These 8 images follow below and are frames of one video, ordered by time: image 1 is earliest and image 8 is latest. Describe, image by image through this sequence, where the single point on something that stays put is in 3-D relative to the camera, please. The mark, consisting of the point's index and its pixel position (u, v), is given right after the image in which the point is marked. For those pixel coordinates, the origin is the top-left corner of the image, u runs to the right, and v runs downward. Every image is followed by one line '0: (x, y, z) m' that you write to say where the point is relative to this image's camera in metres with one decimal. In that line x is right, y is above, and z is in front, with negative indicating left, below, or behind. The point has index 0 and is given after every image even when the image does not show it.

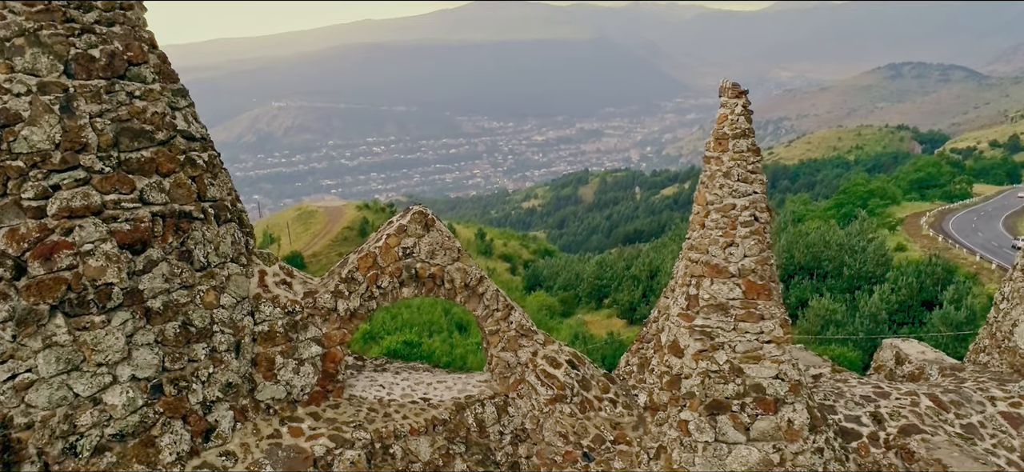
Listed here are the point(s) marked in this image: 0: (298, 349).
0: (-1.2, -0.6, +4.1) m
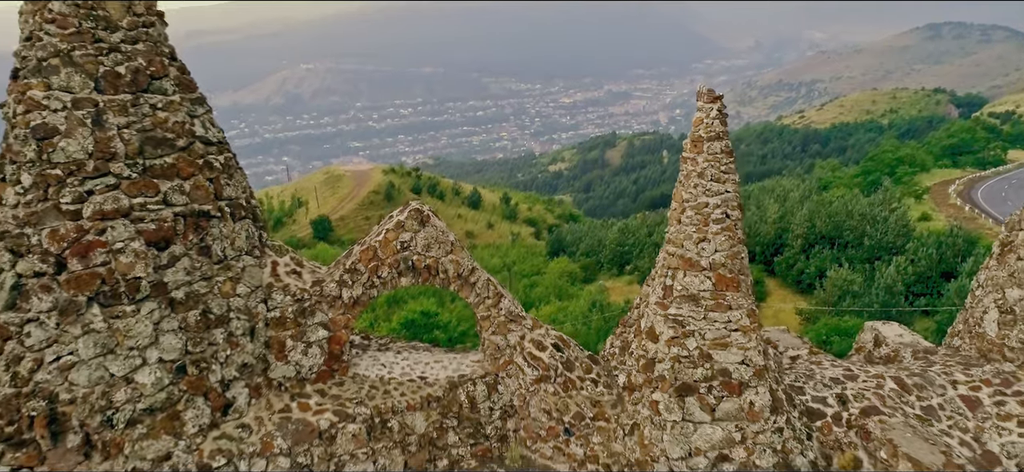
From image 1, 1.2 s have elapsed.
0: (-1.3, -0.6, +4.6) m
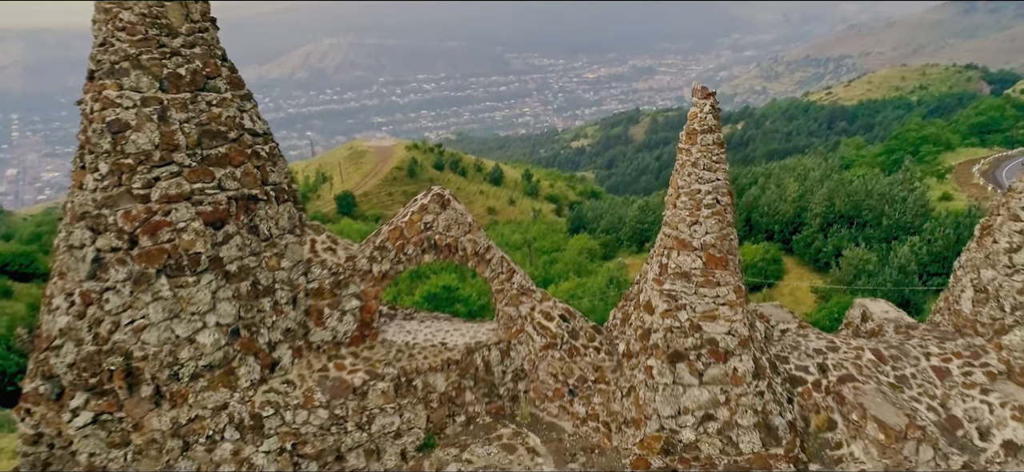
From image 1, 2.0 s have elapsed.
0: (-1.2, -0.5, +5.2) m
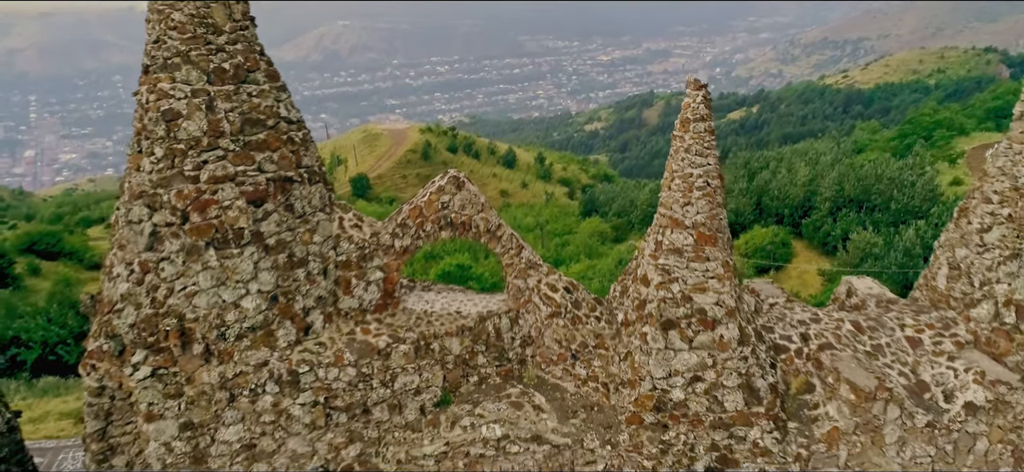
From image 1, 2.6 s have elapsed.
0: (-1.1, -0.3, +5.7) m
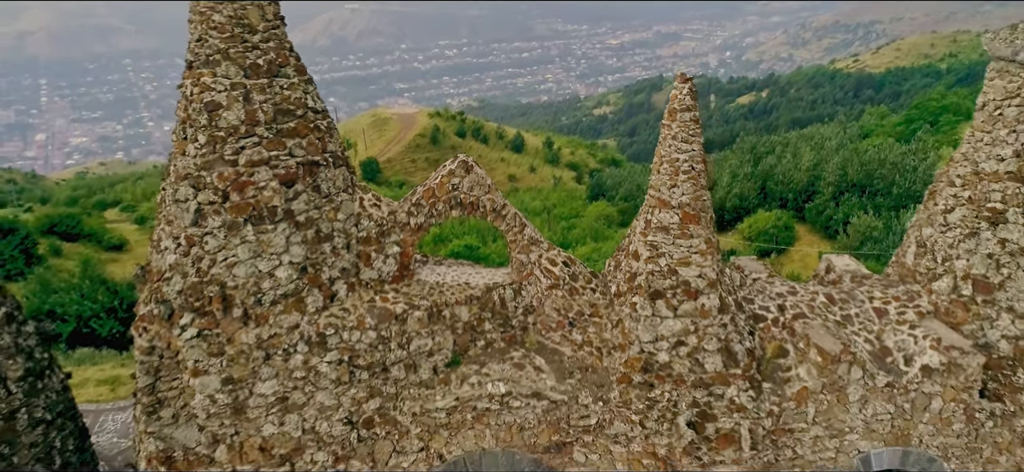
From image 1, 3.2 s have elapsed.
0: (-1.1, -0.1, +6.4) m
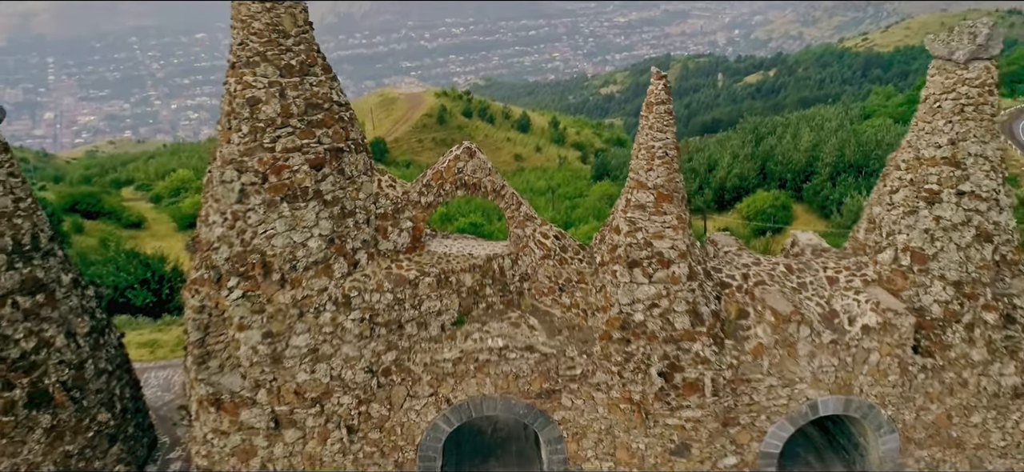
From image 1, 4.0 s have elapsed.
0: (-1.1, +0.1, +7.4) m
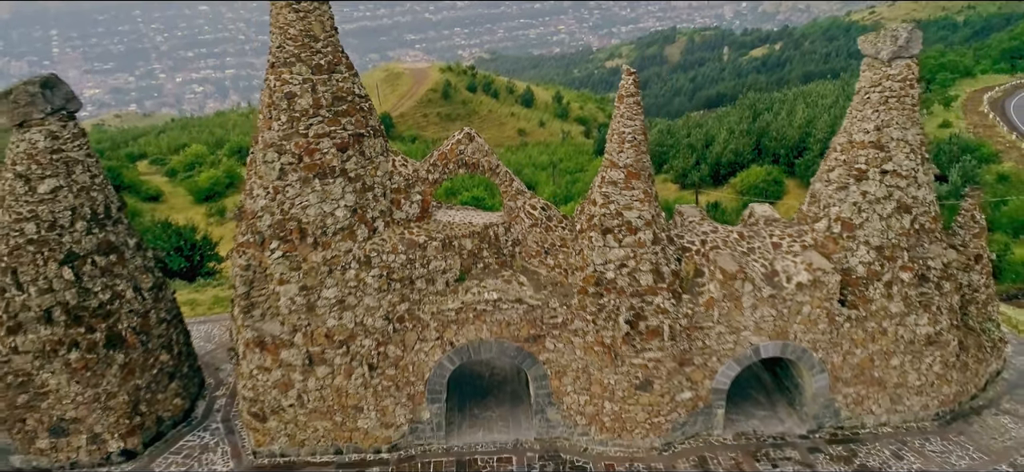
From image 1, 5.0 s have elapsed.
0: (-1.2, +0.5, +8.8) m
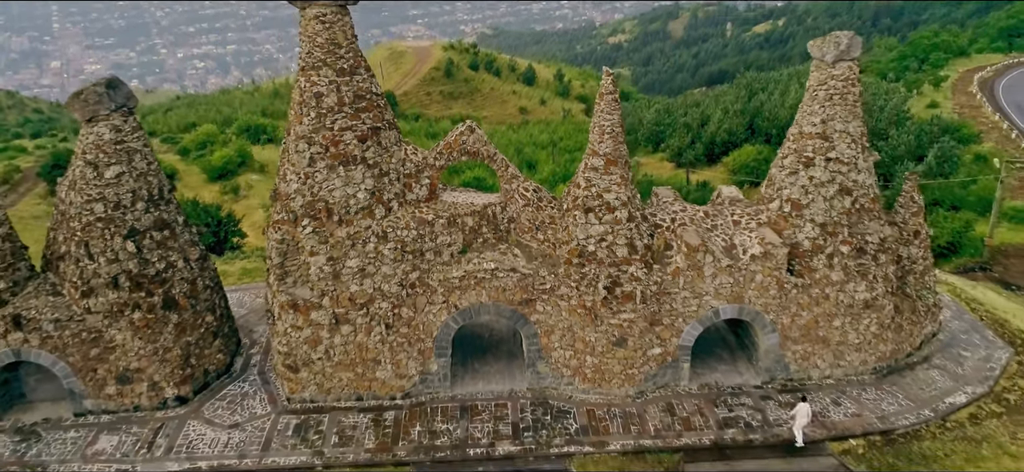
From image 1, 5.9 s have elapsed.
0: (-1.3, +0.8, +10.2) m
